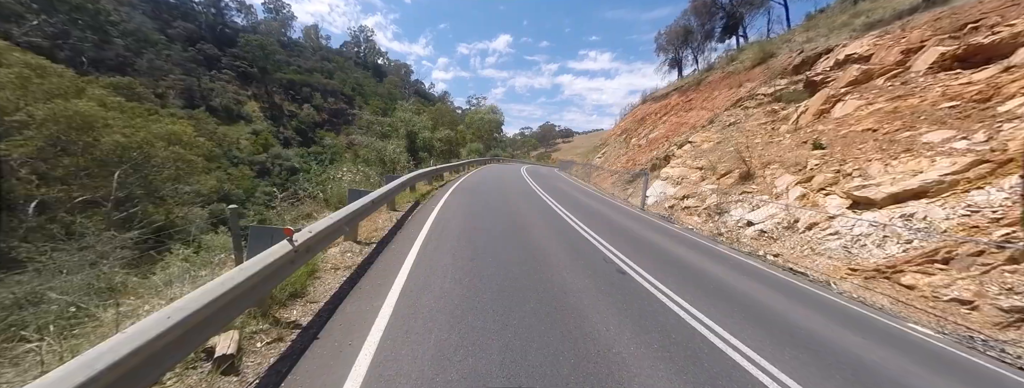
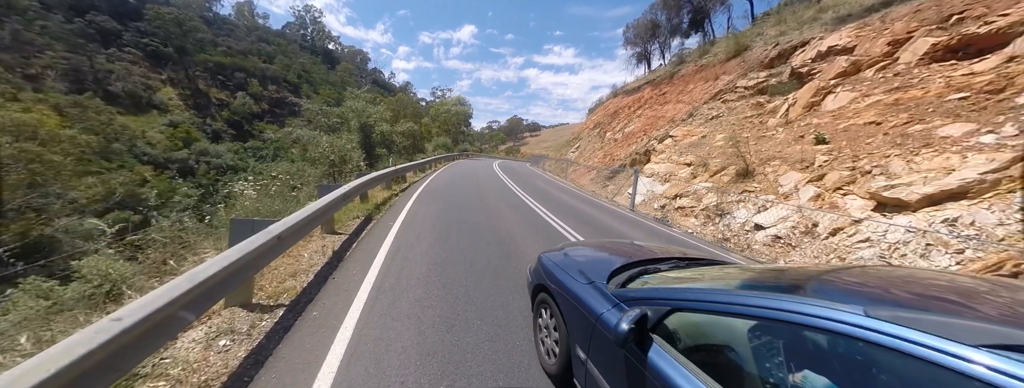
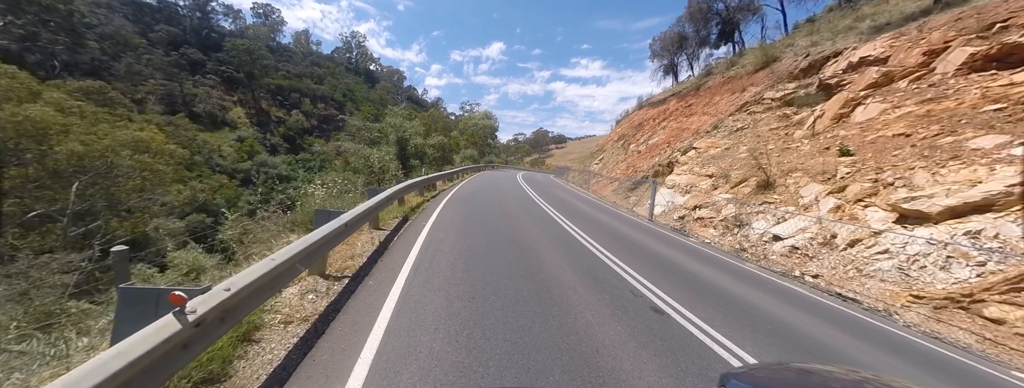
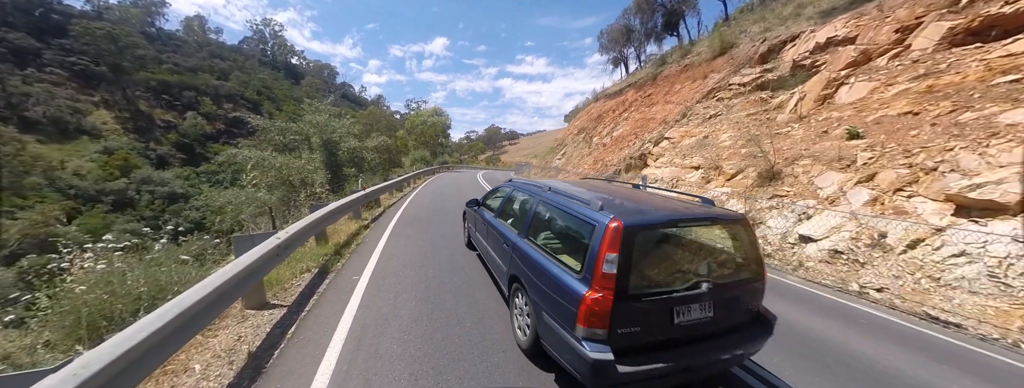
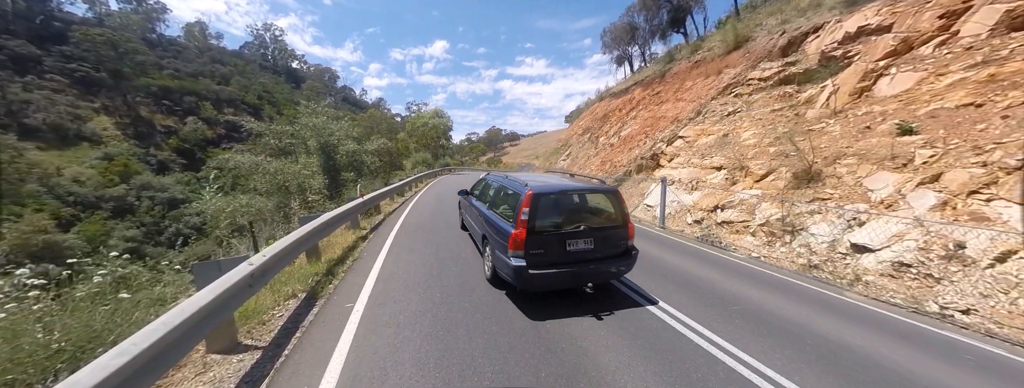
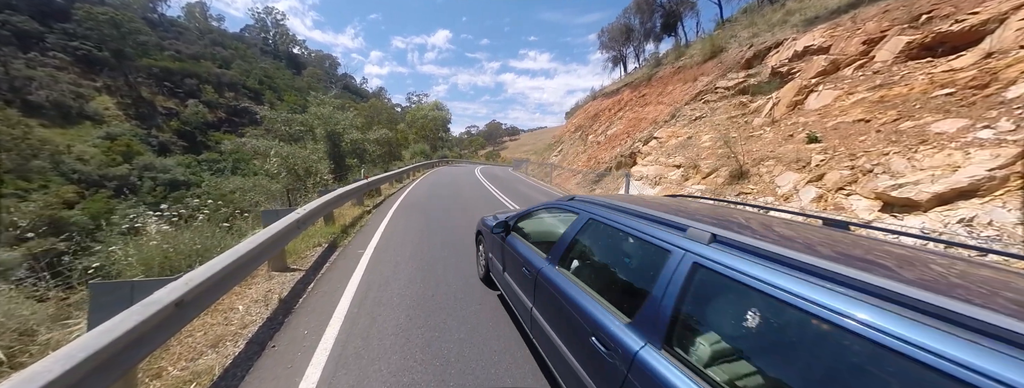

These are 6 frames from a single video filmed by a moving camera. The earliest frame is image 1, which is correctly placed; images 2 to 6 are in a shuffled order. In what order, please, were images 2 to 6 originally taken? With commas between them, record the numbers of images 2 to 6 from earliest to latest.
3, 2, 6, 4, 5
